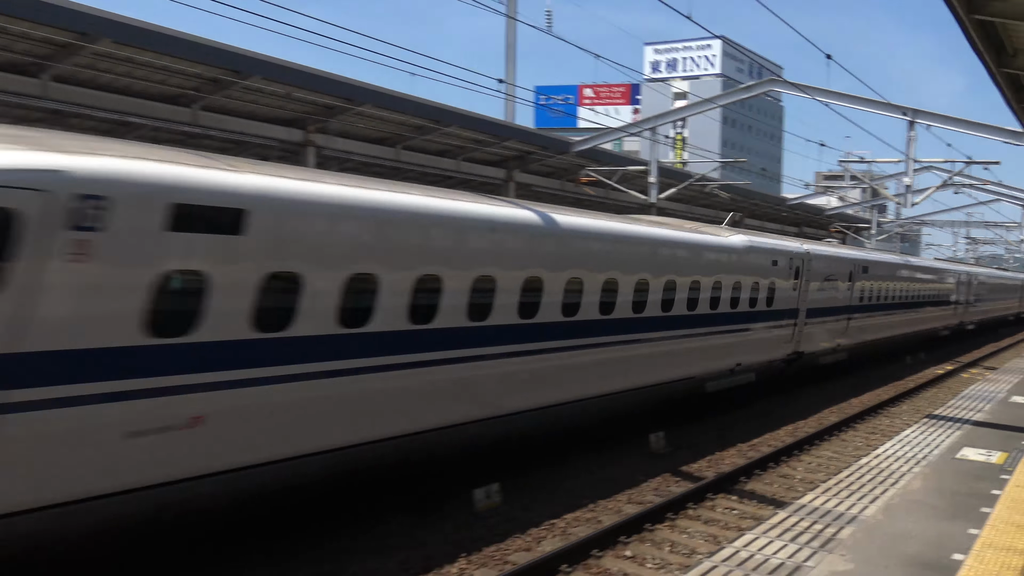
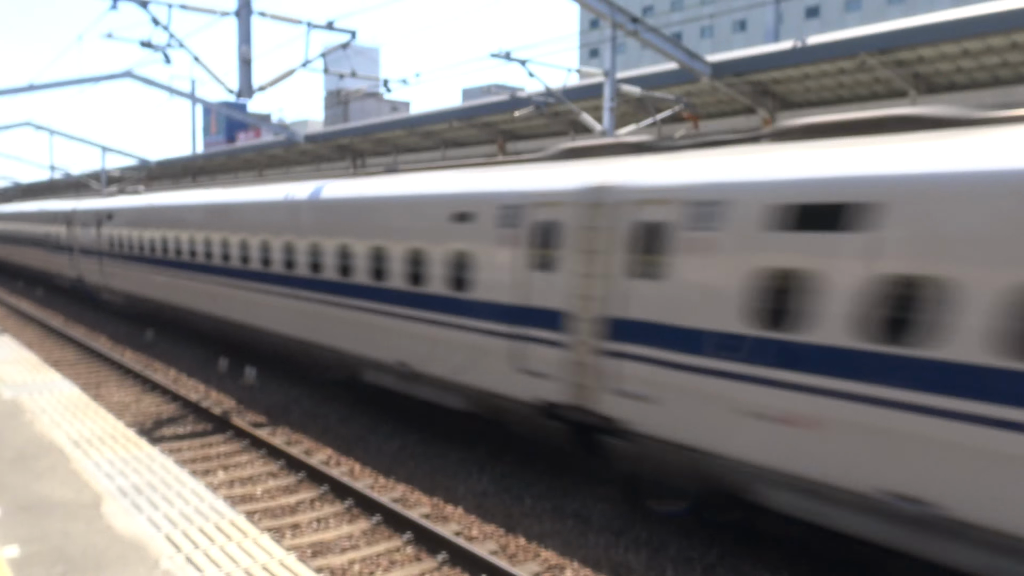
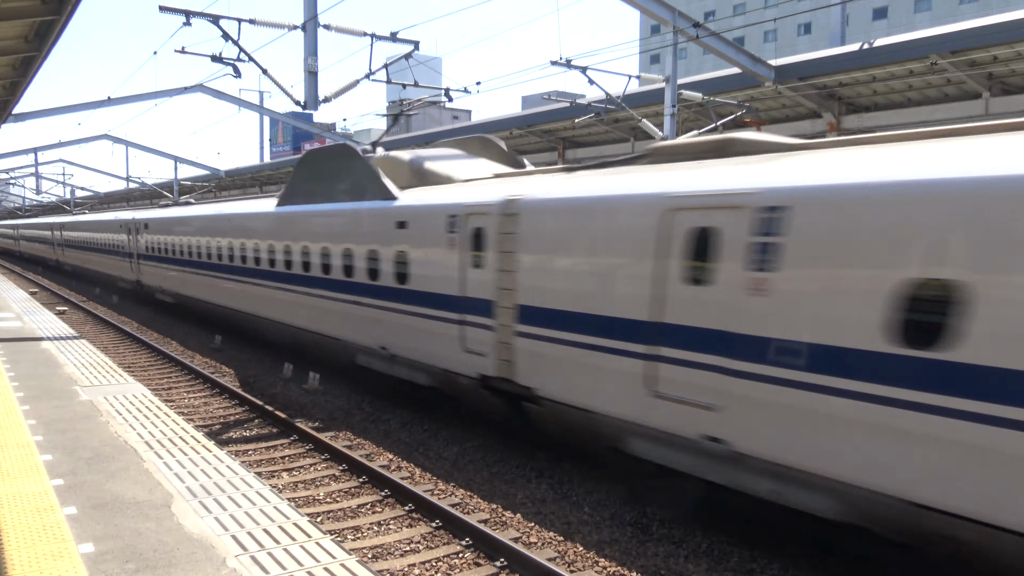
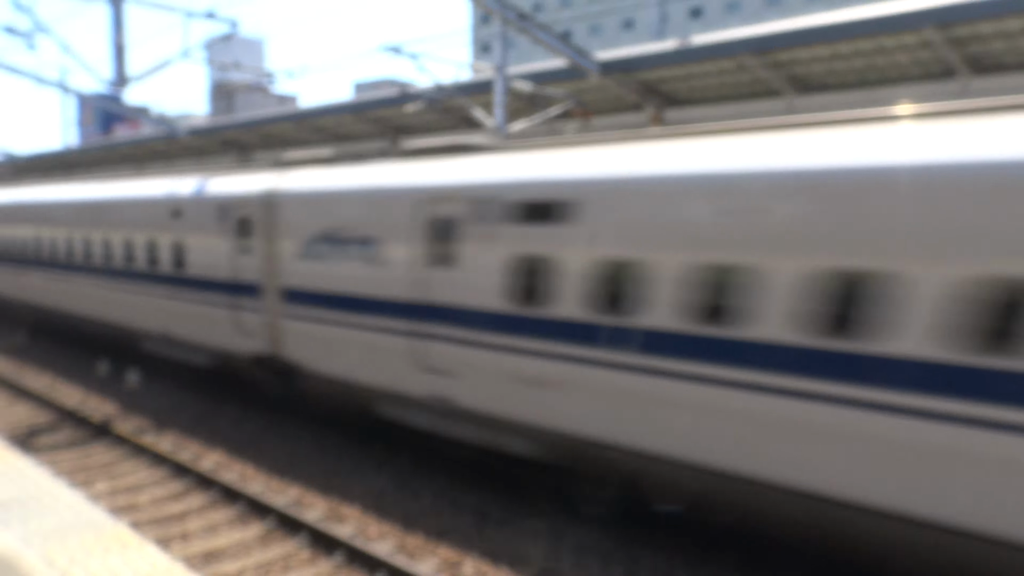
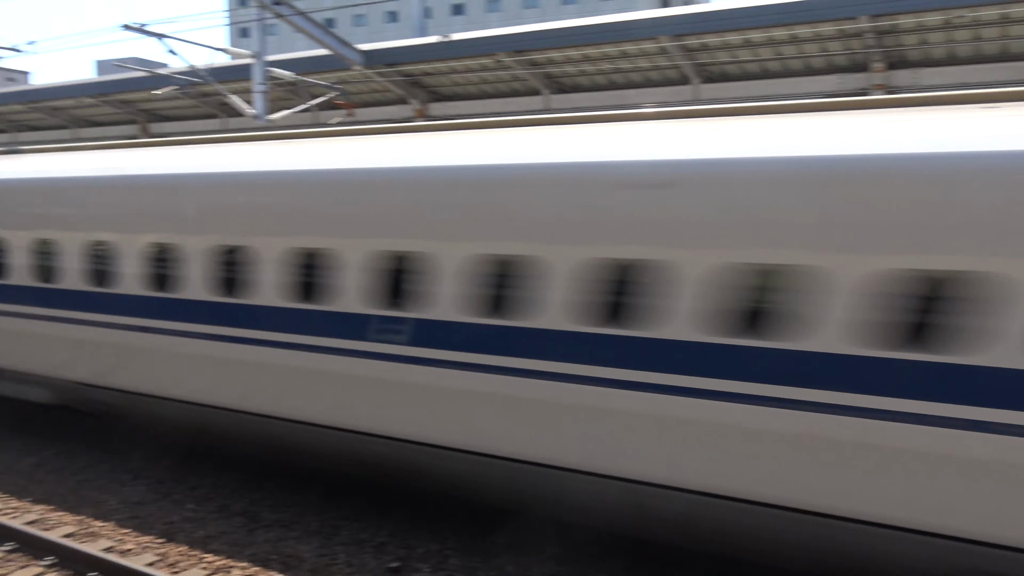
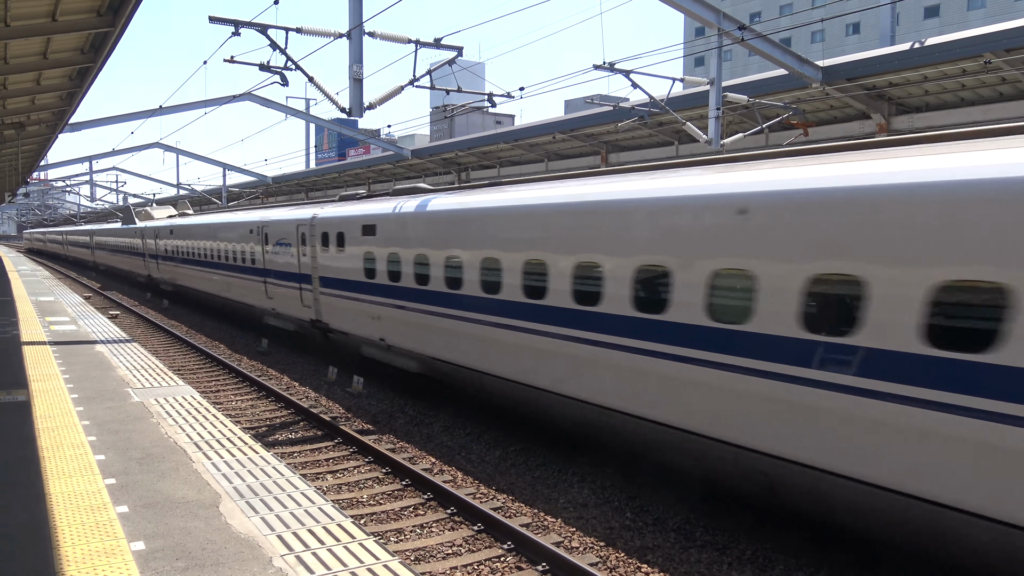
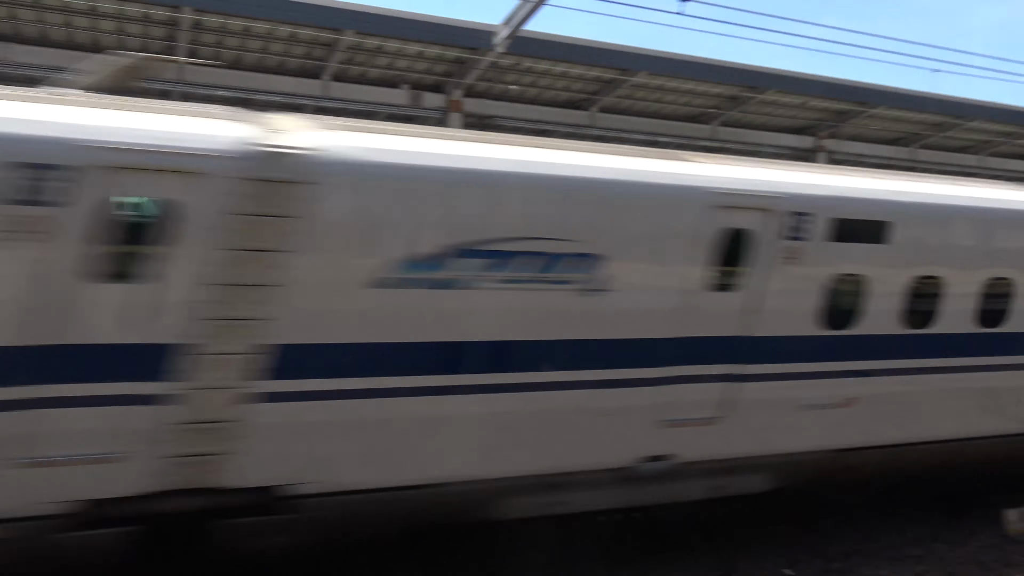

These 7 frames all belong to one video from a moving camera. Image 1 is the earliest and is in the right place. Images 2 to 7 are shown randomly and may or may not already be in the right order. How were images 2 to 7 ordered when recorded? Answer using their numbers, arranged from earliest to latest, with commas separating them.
7, 5, 4, 2, 3, 6
